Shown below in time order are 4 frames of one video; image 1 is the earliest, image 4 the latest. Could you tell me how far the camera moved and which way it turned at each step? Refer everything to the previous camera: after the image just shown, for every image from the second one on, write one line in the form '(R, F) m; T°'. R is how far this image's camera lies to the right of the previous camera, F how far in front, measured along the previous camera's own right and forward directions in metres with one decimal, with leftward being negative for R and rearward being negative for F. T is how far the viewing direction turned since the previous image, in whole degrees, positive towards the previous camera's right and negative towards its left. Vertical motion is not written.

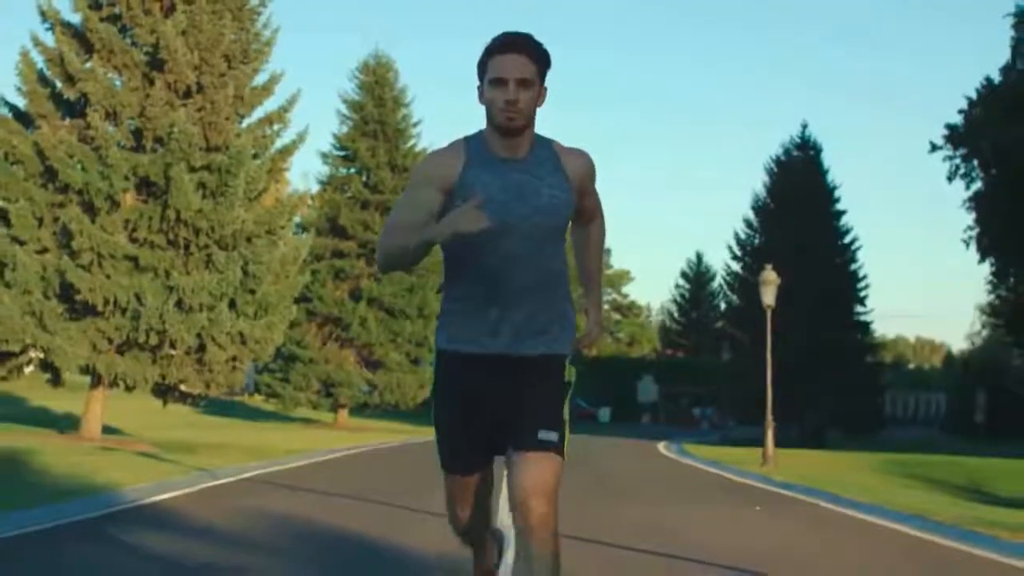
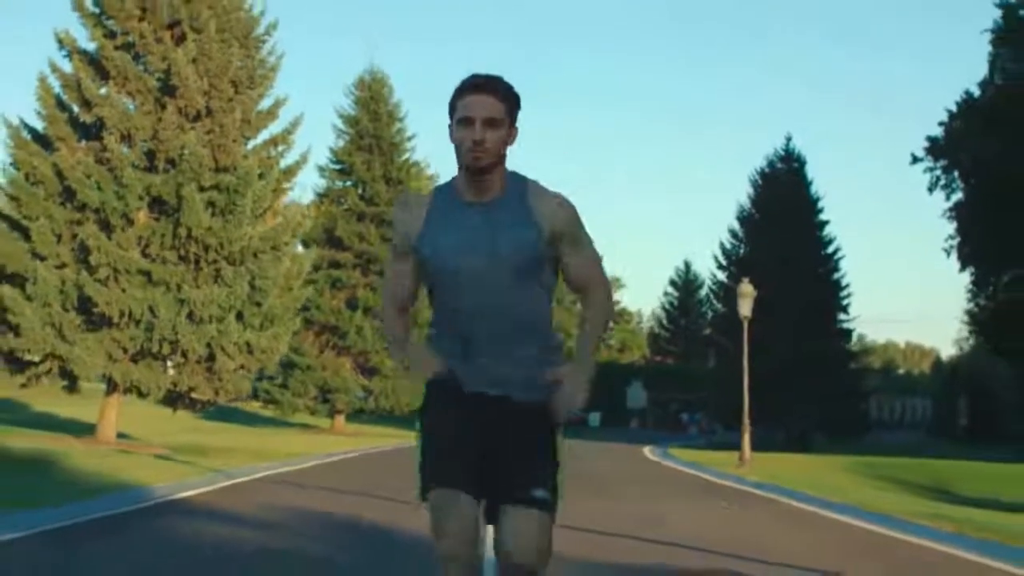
(0.0, -1.1) m; 0°
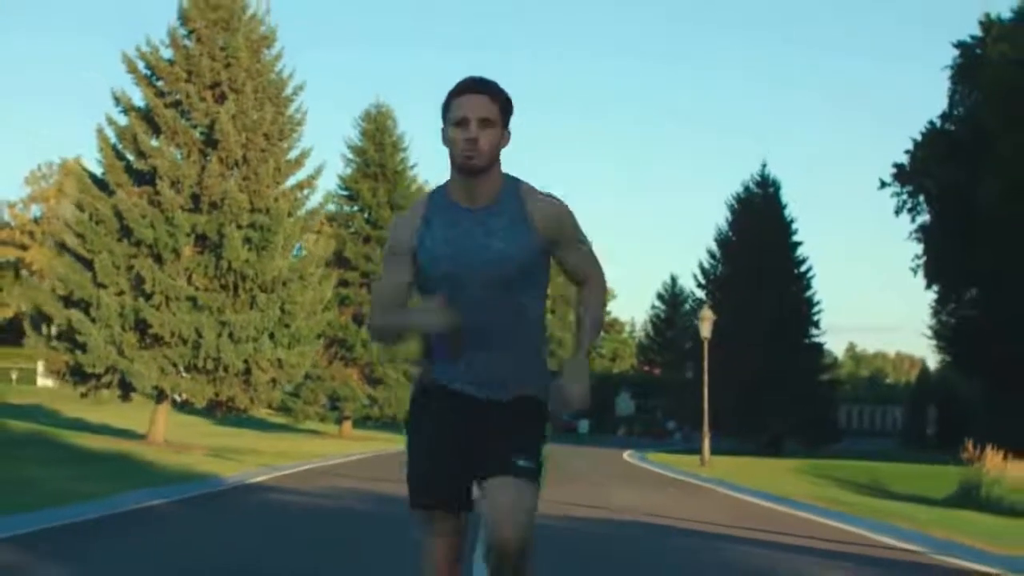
(0.0, -3.1) m; 0°
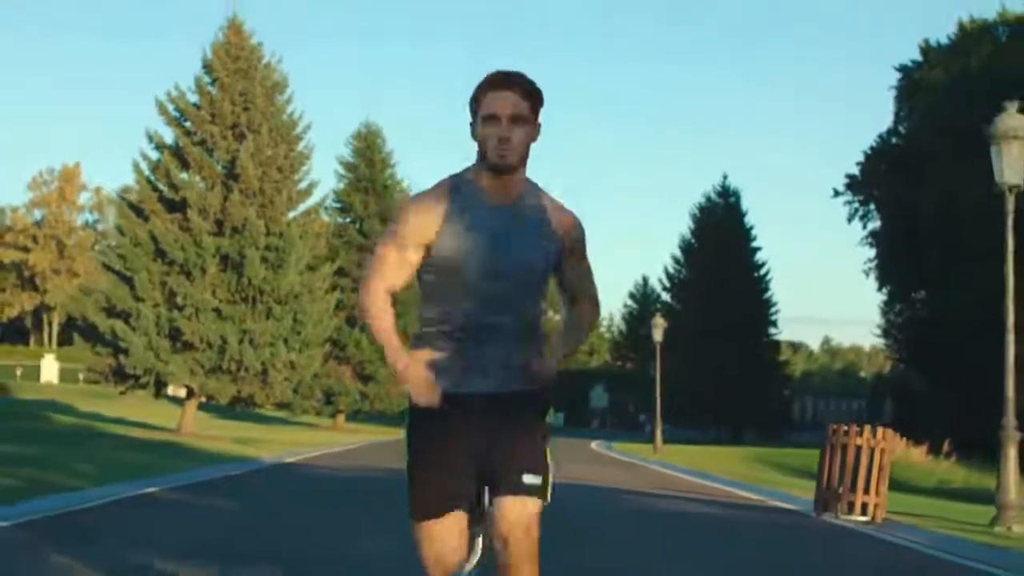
(0.0, -3.6) m; +1°
